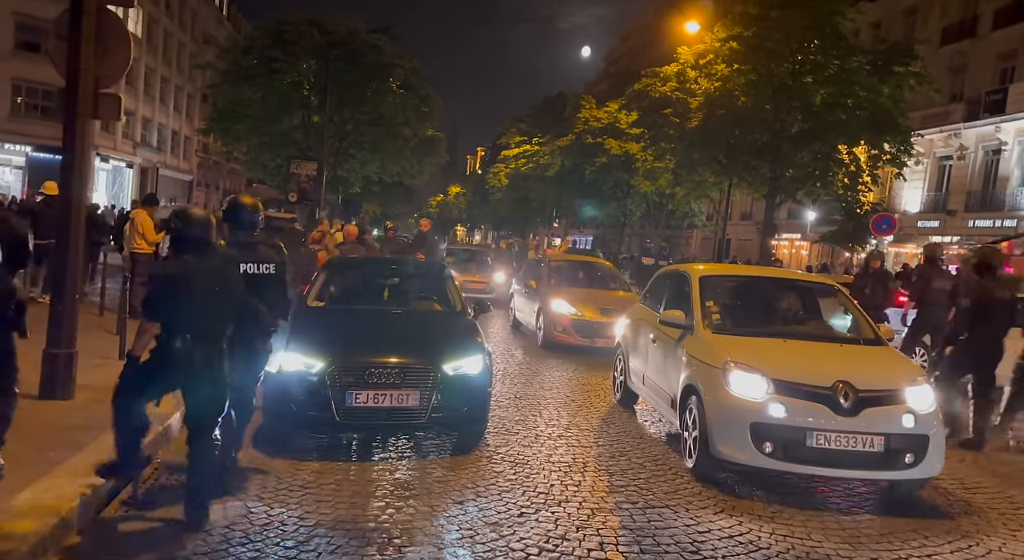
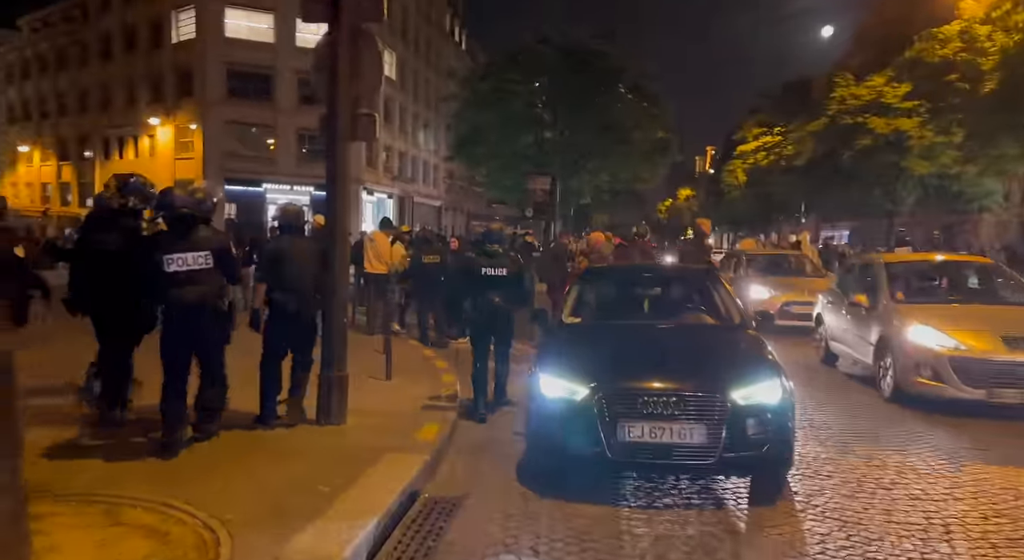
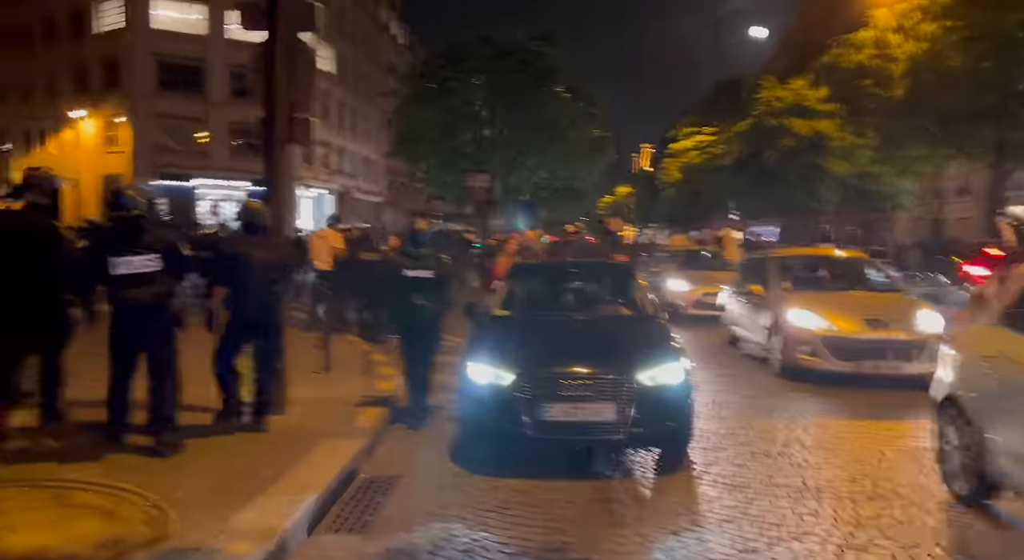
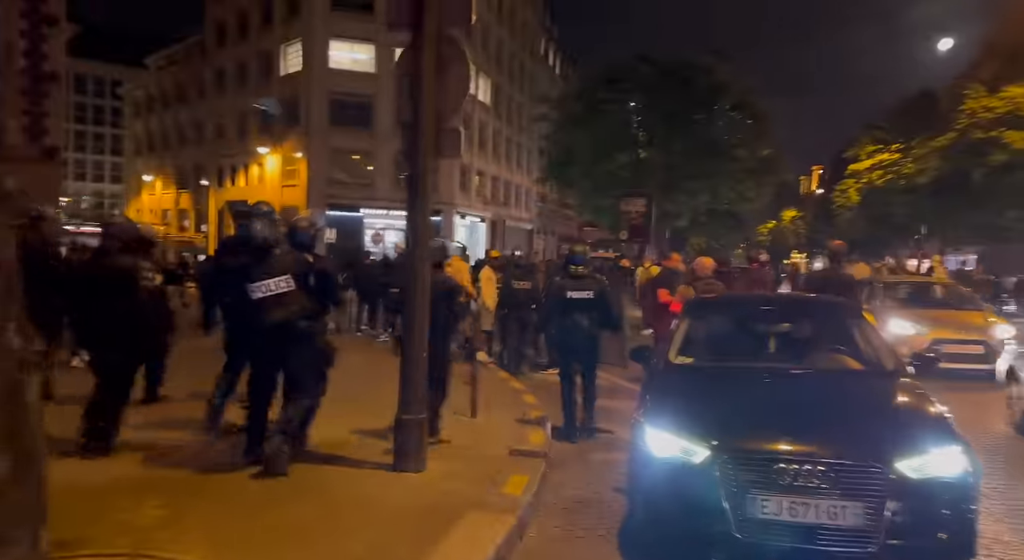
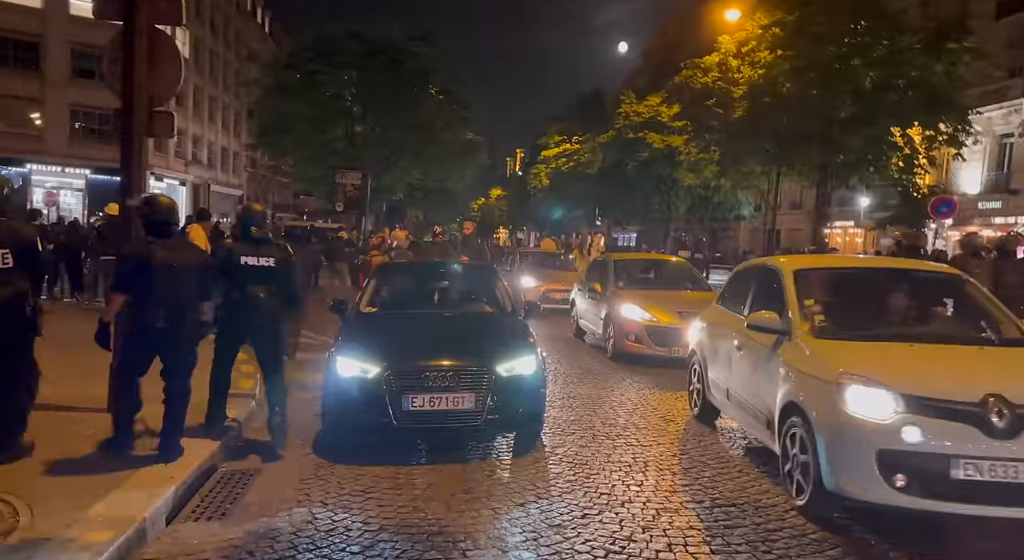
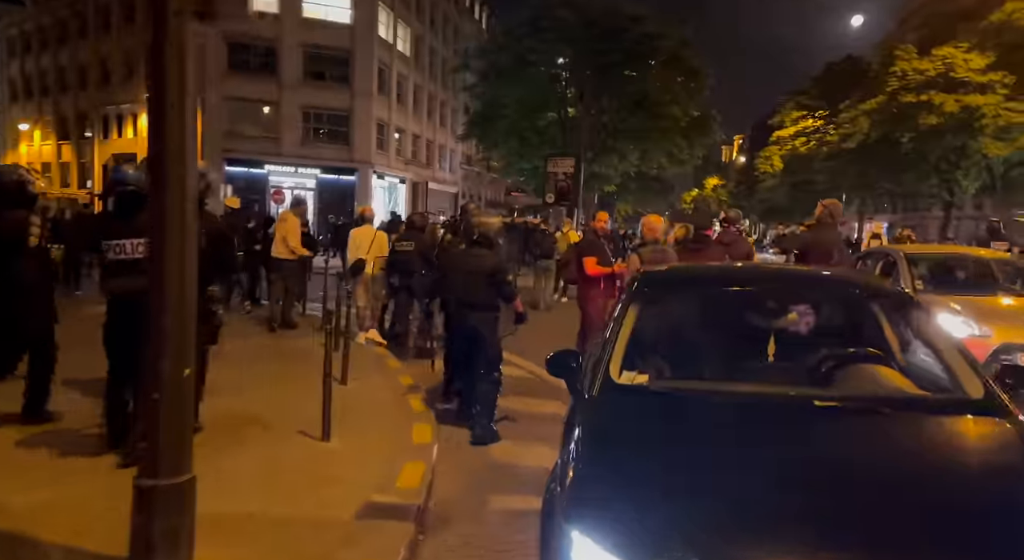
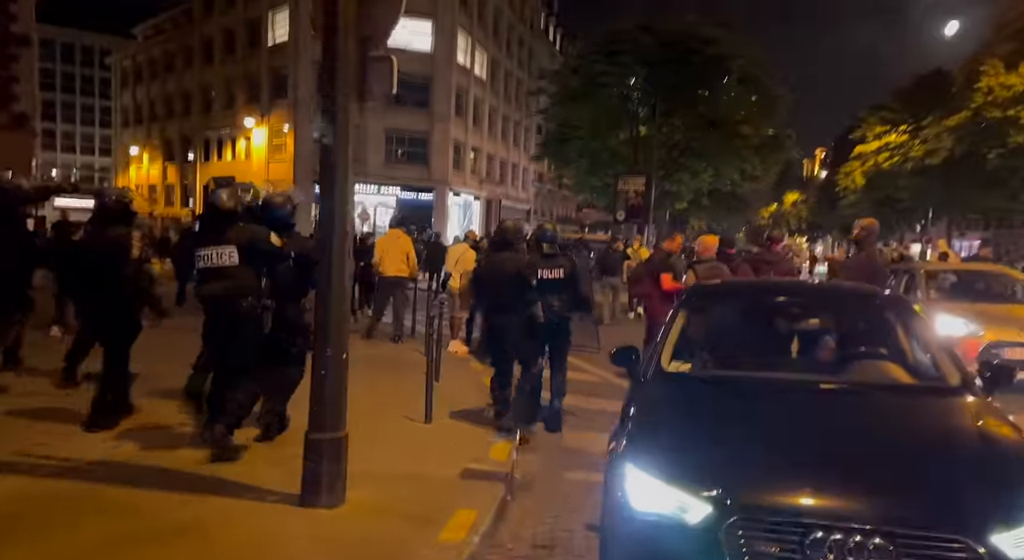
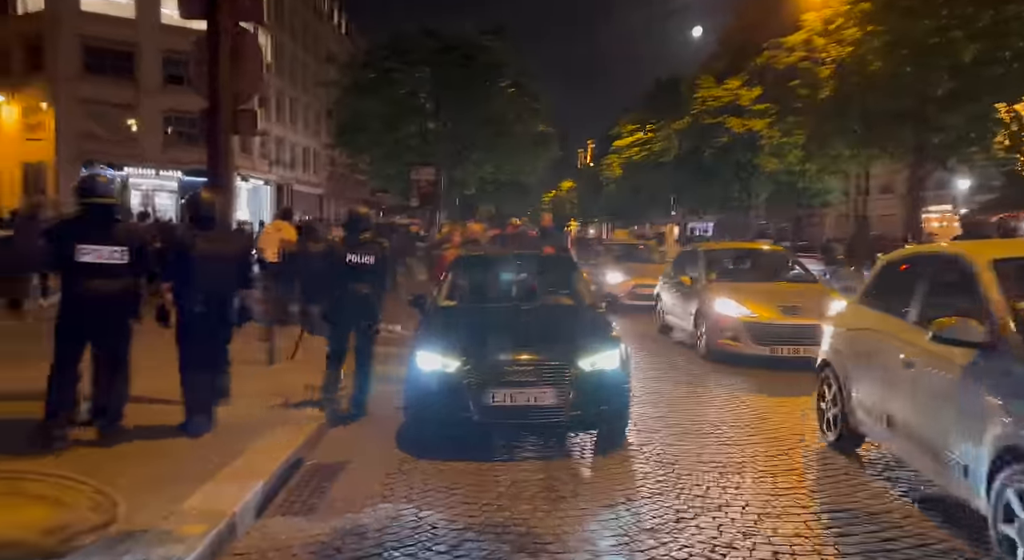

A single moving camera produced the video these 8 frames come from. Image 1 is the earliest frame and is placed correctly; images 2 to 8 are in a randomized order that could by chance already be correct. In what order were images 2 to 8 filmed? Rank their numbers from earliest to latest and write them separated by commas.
5, 8, 3, 2, 4, 7, 6
